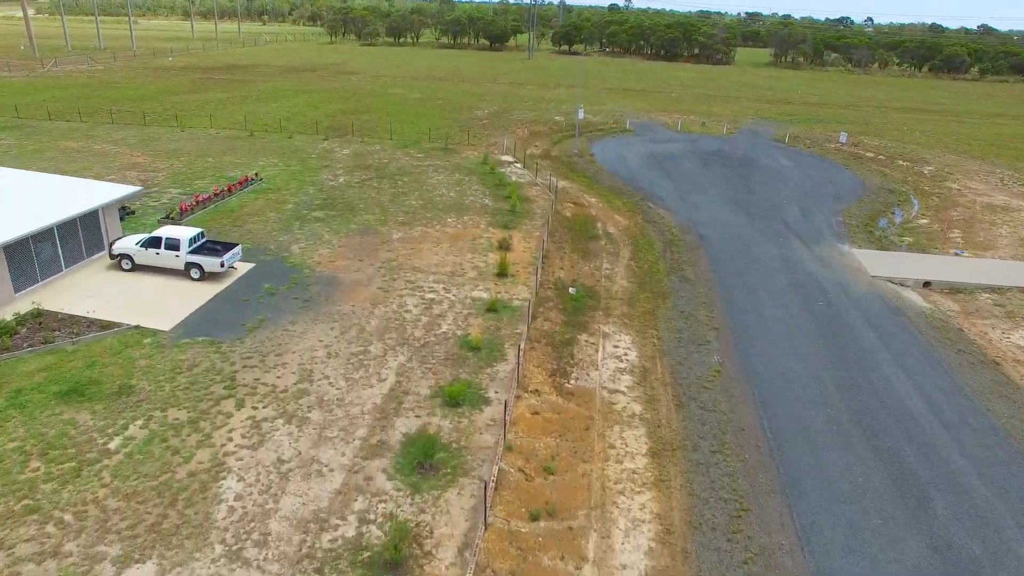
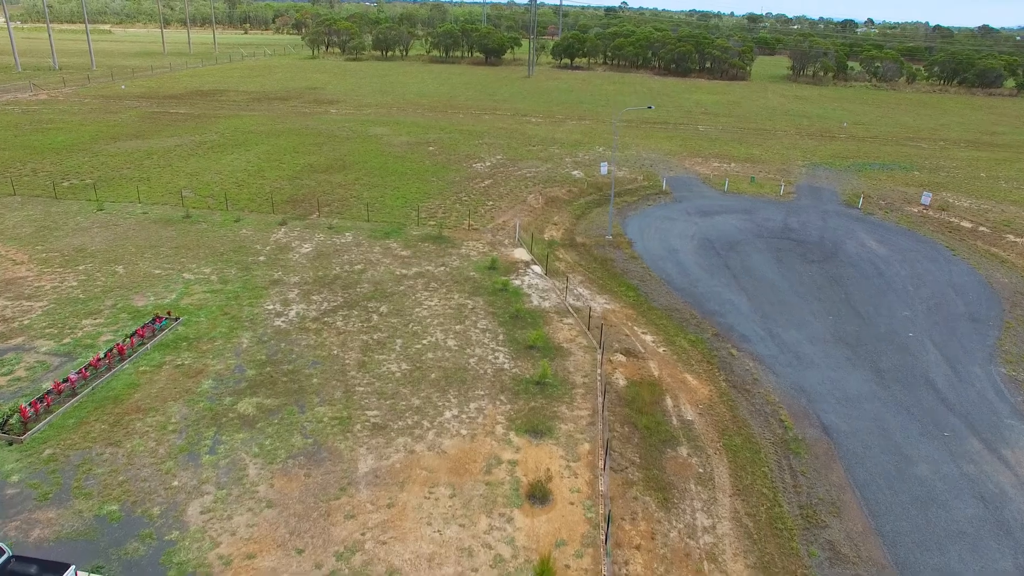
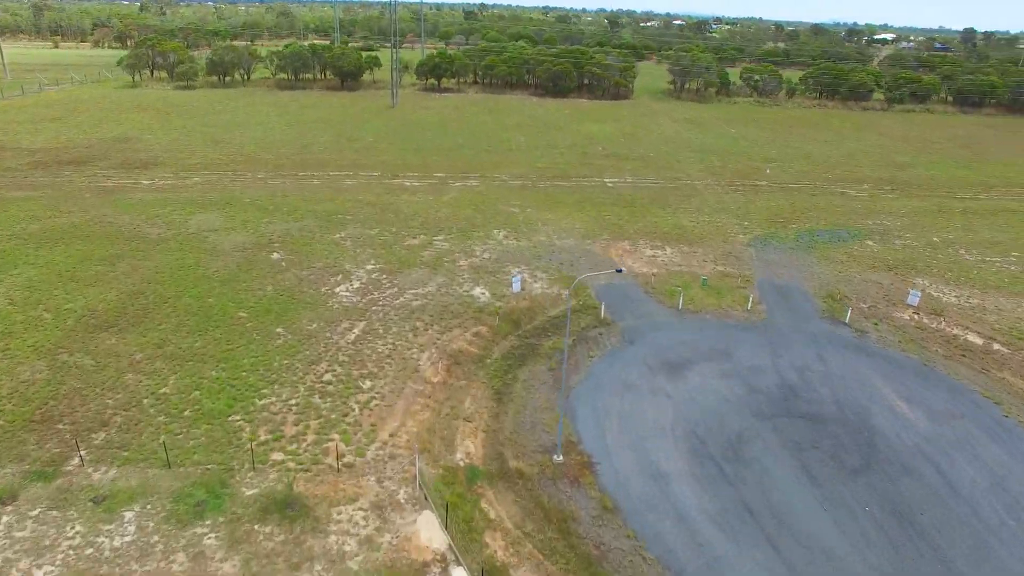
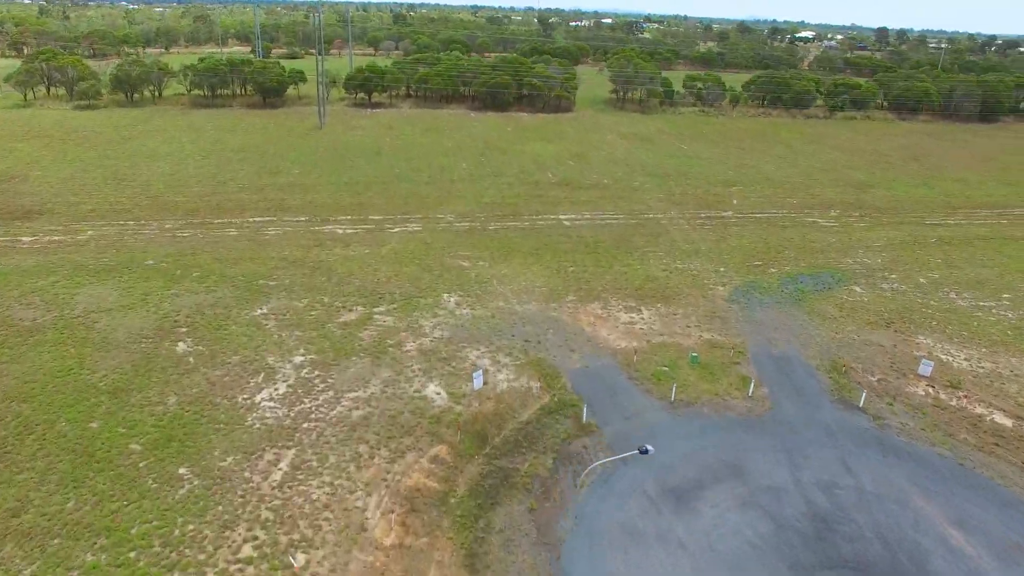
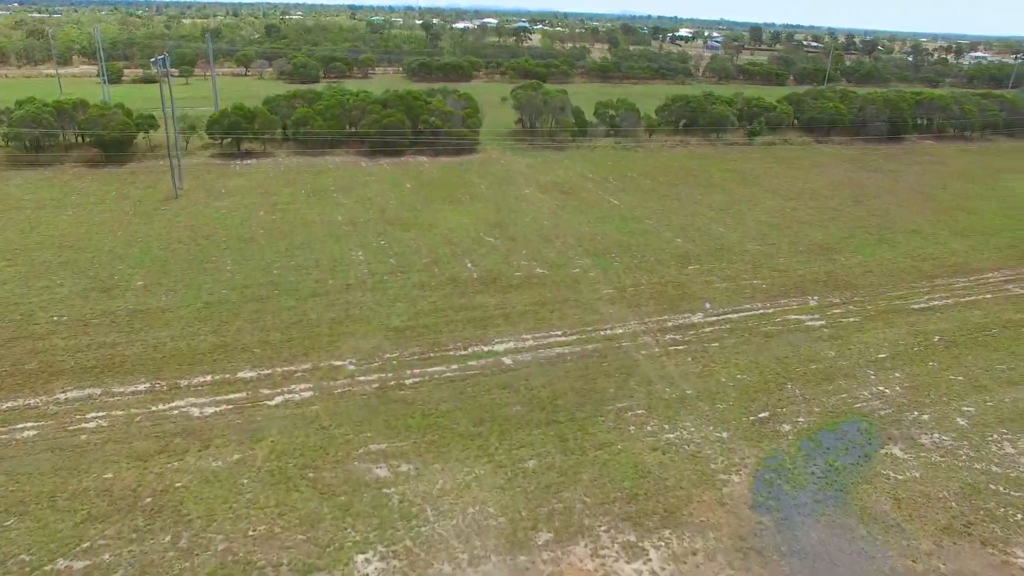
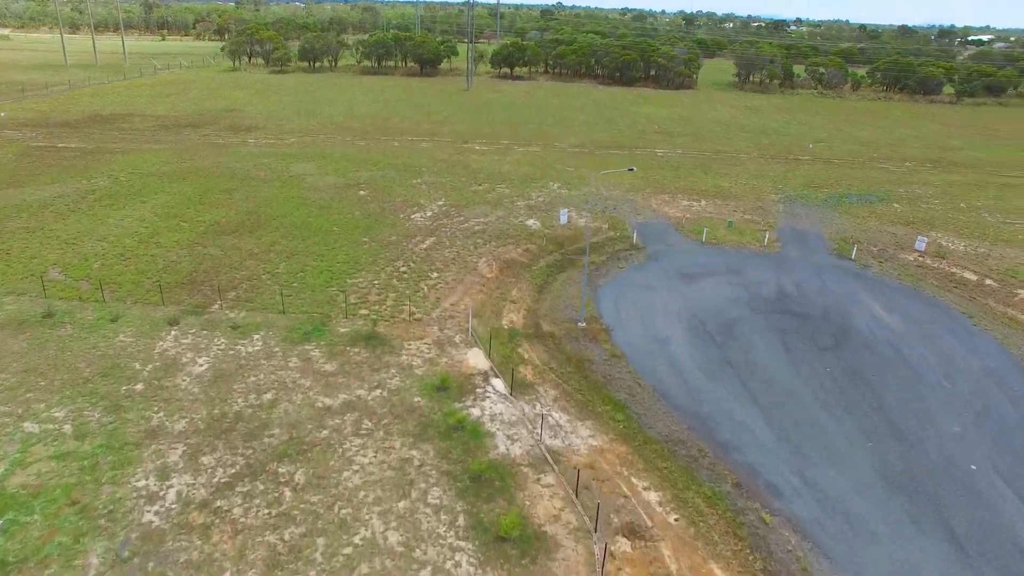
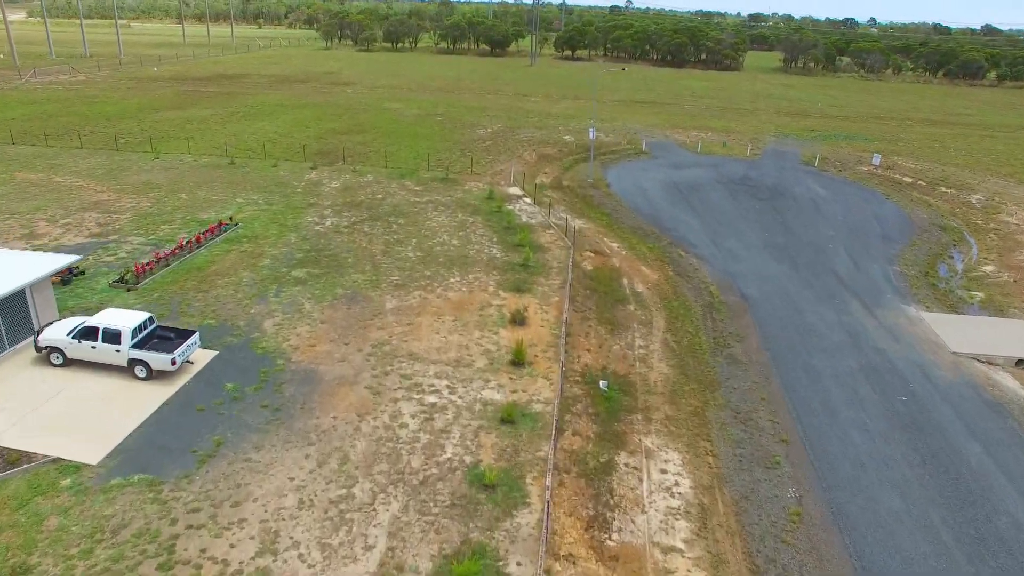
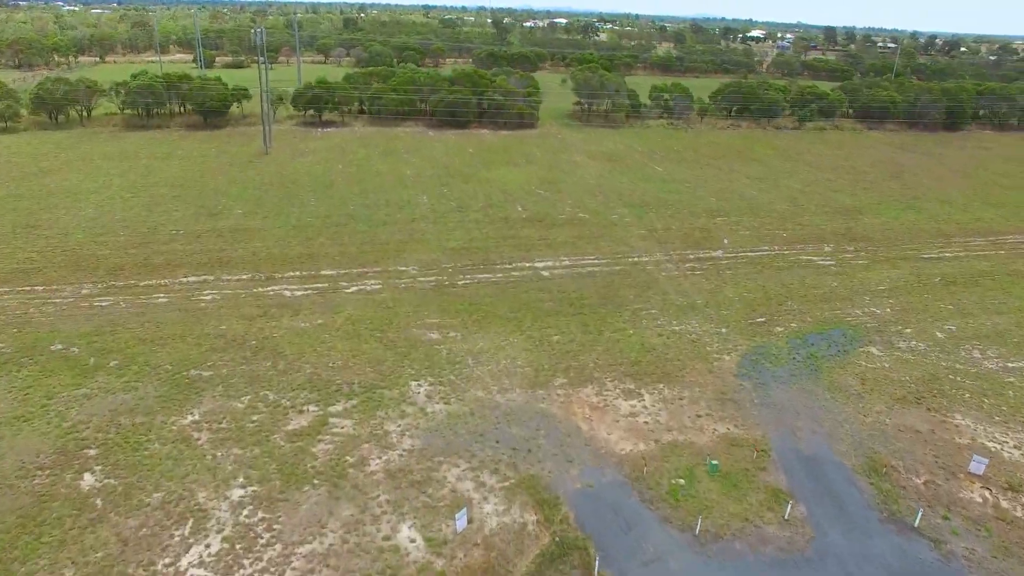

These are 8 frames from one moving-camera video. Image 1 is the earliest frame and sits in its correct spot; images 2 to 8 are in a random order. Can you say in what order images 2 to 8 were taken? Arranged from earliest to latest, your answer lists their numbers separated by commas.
7, 2, 6, 3, 4, 8, 5
